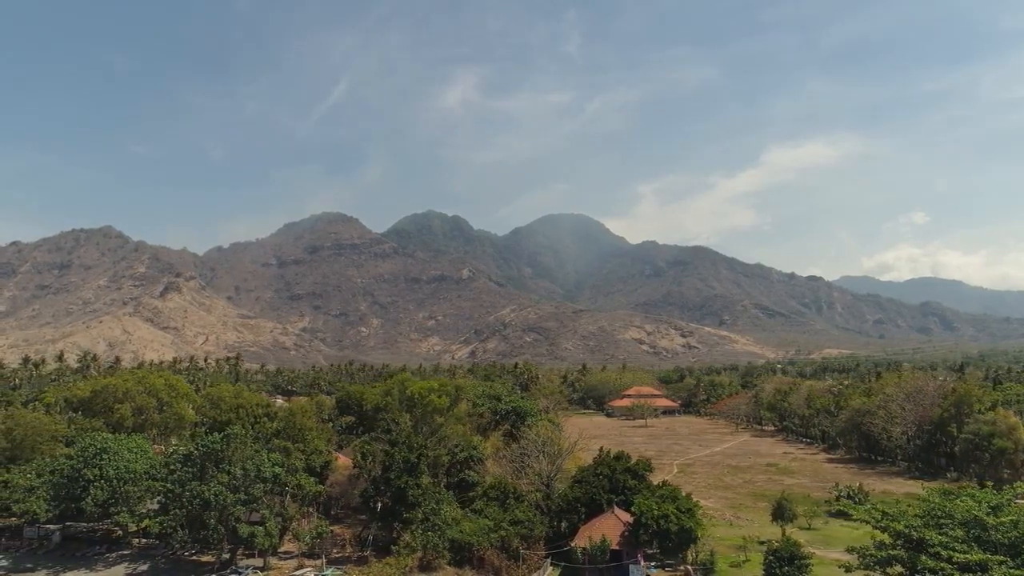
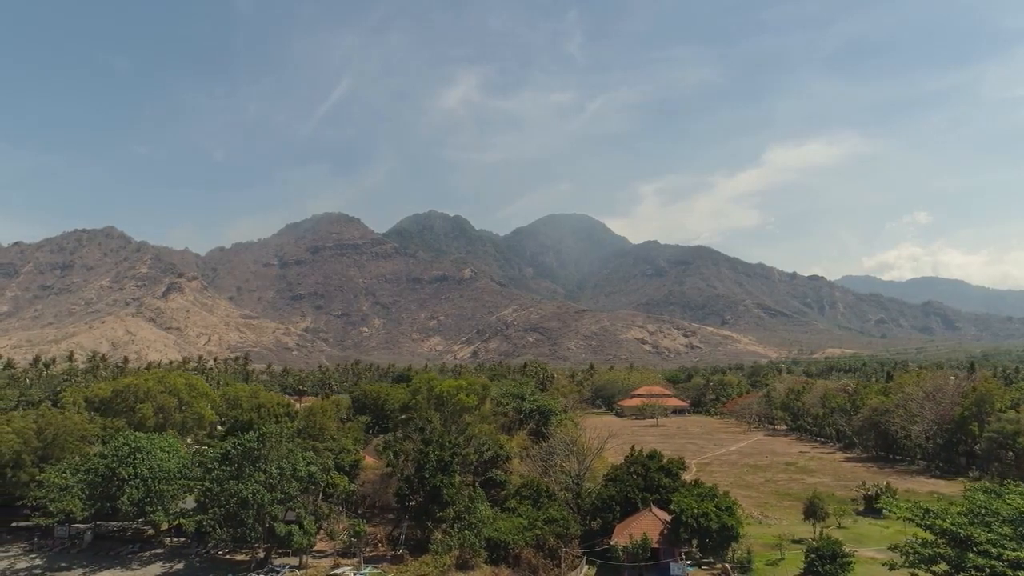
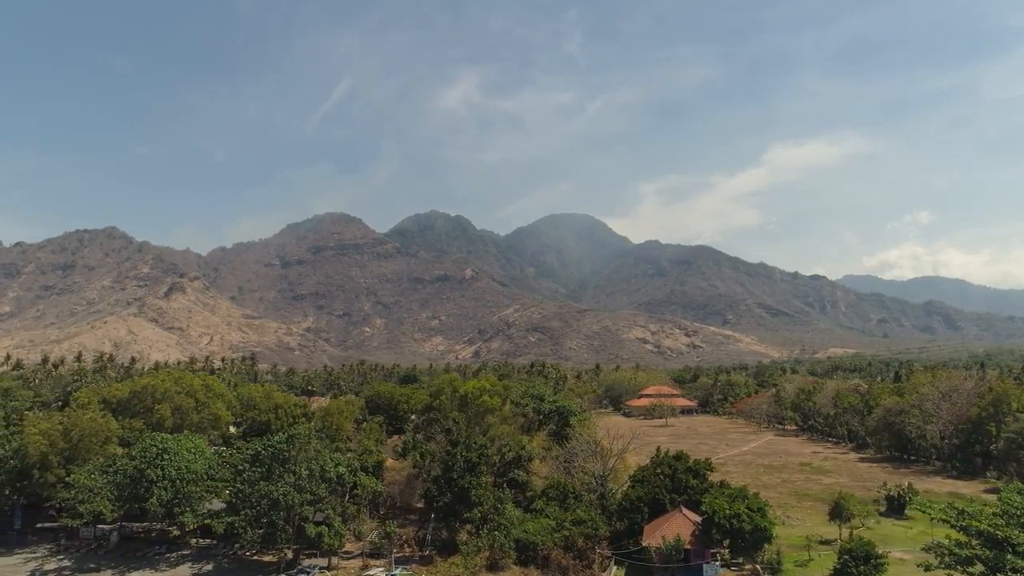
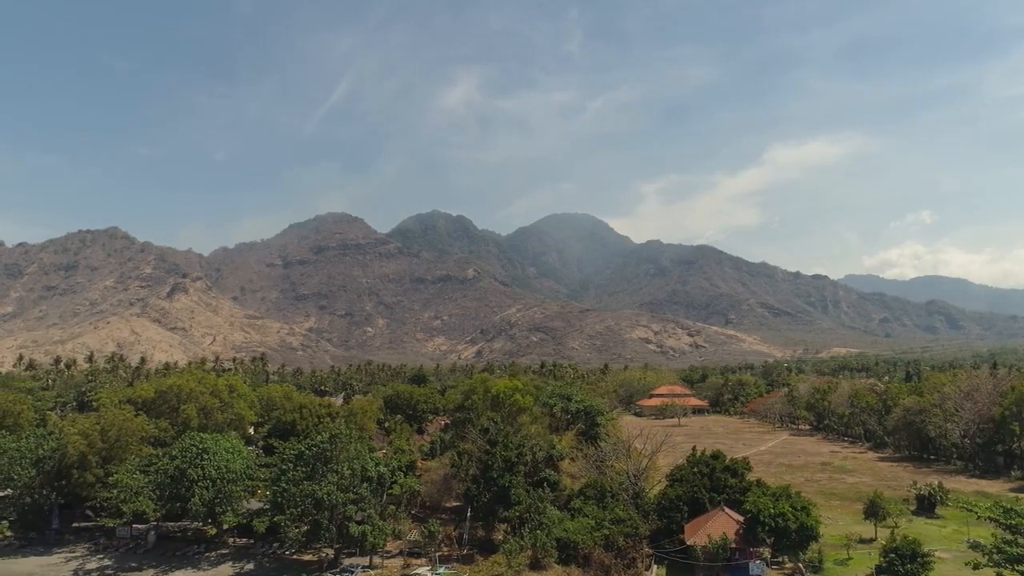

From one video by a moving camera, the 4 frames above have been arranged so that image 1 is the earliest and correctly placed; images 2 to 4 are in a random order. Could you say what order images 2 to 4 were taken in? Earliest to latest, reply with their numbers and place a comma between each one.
2, 3, 4
